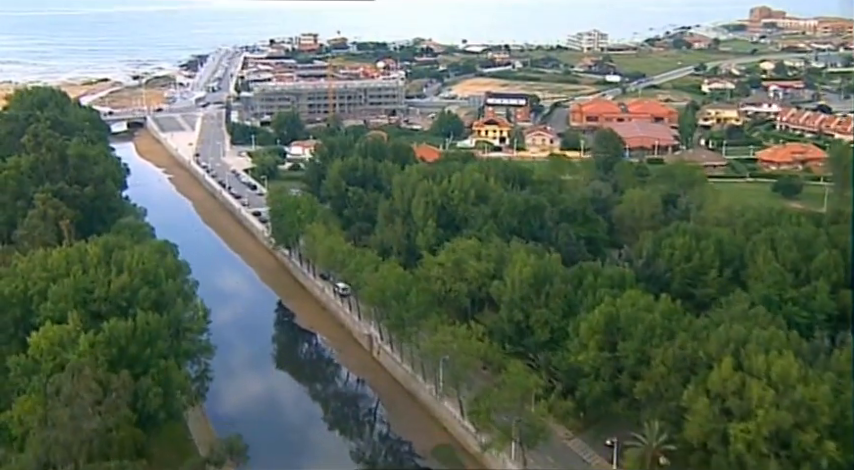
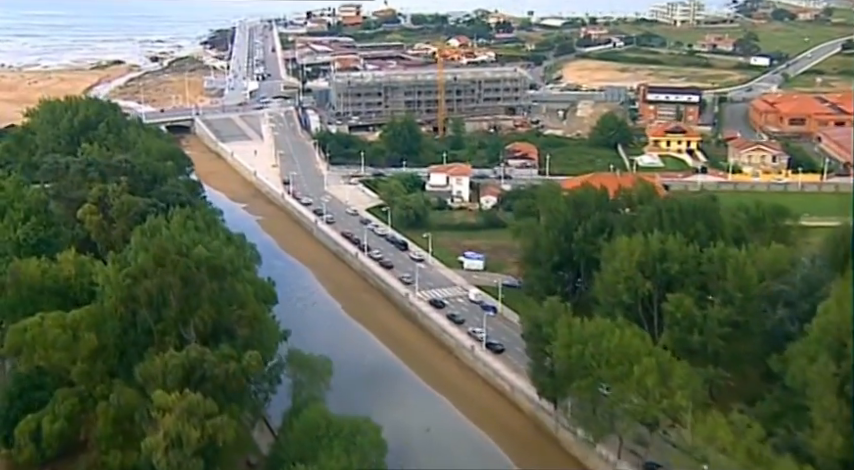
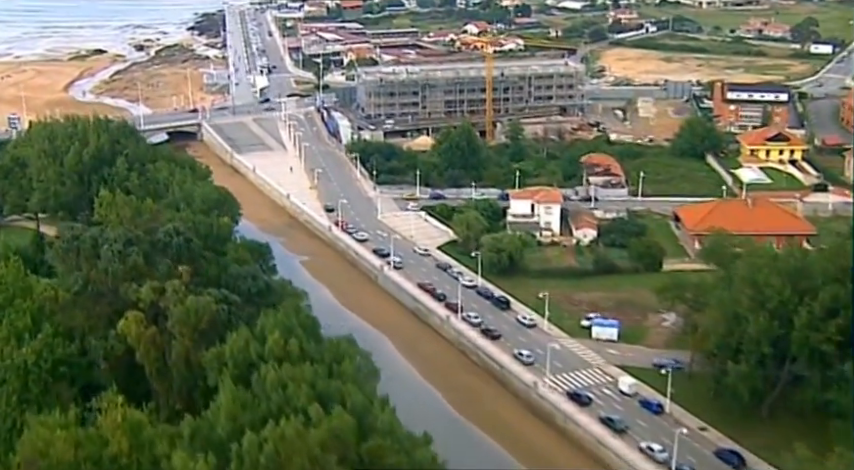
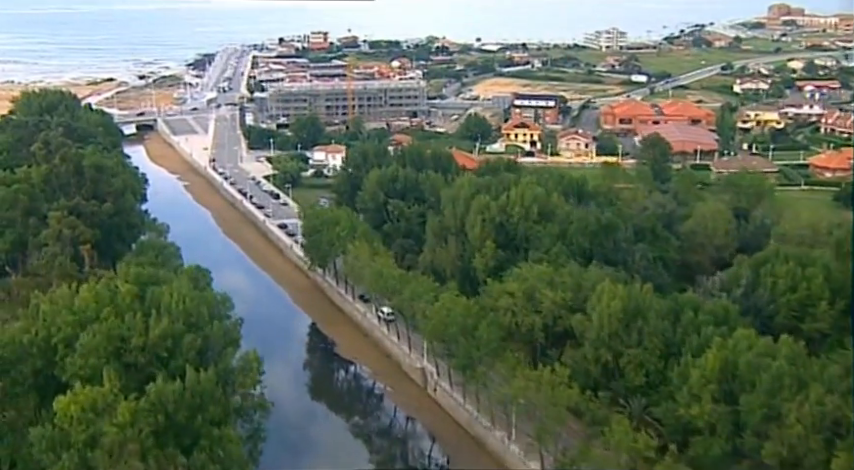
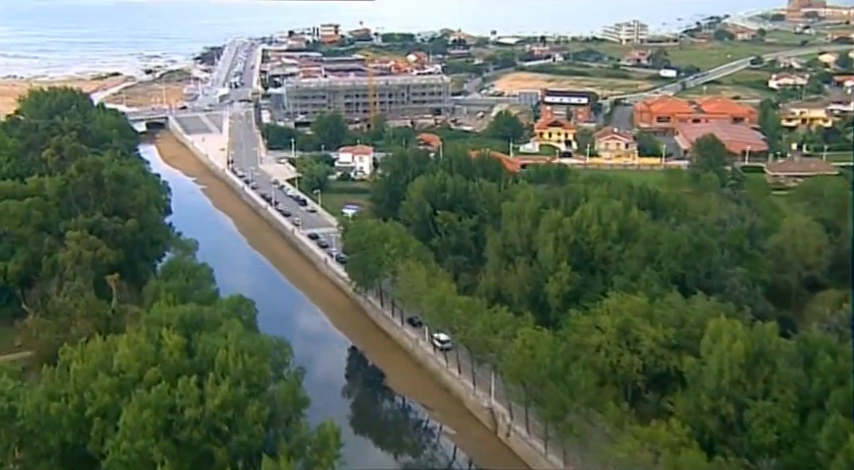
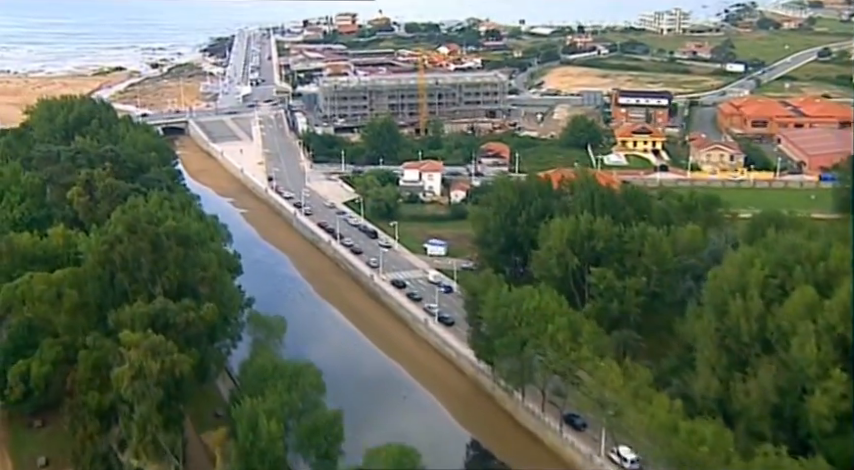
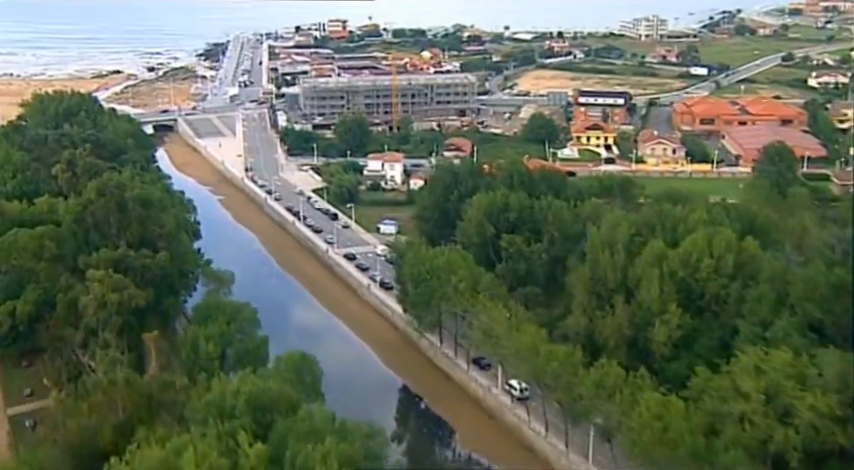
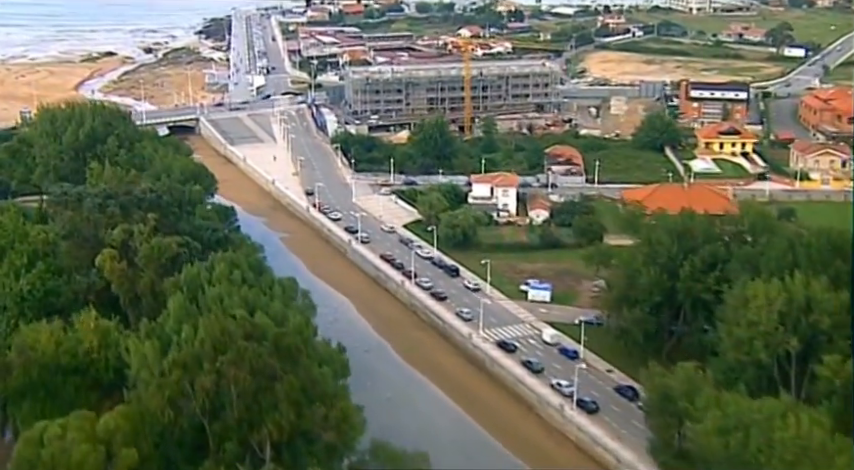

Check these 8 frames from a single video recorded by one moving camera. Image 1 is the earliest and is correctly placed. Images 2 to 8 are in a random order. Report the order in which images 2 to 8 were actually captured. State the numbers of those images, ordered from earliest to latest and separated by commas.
4, 5, 7, 6, 2, 8, 3
